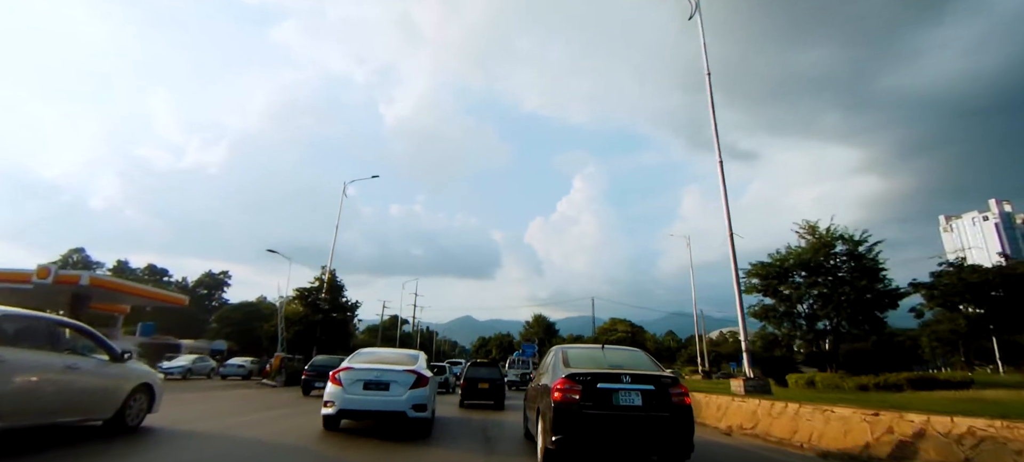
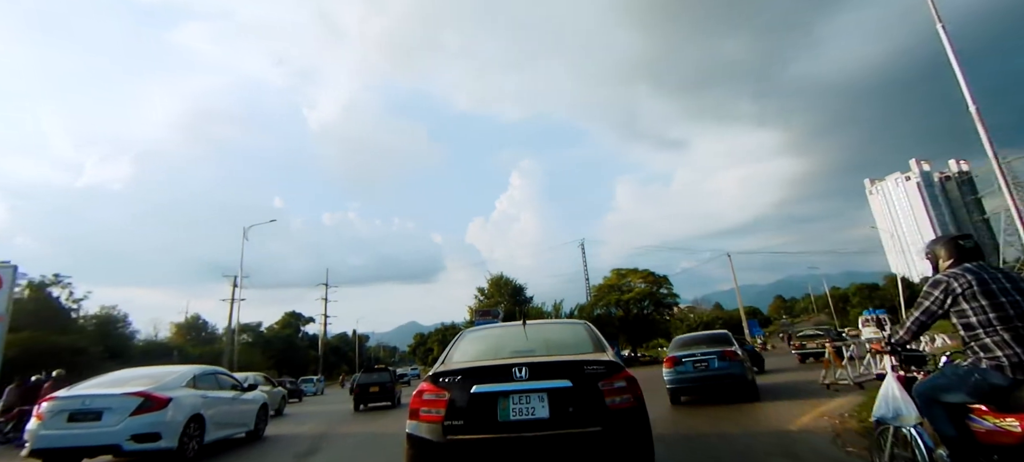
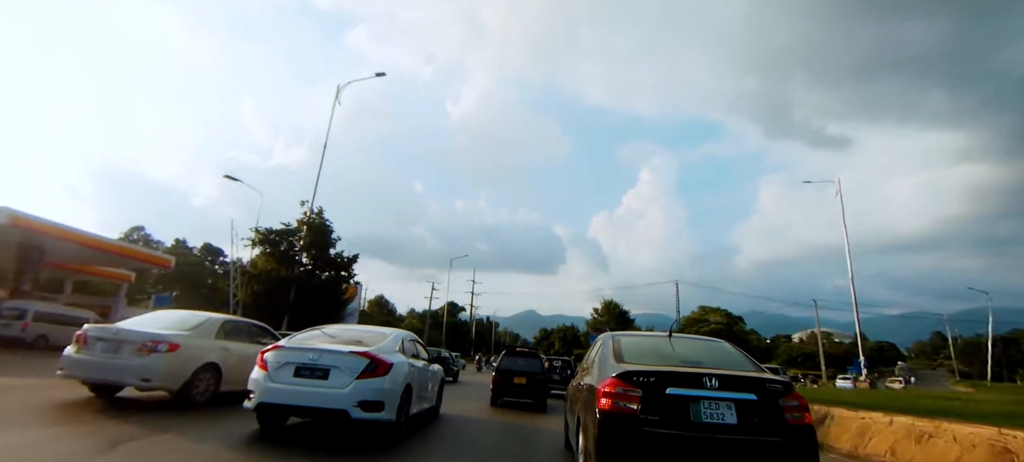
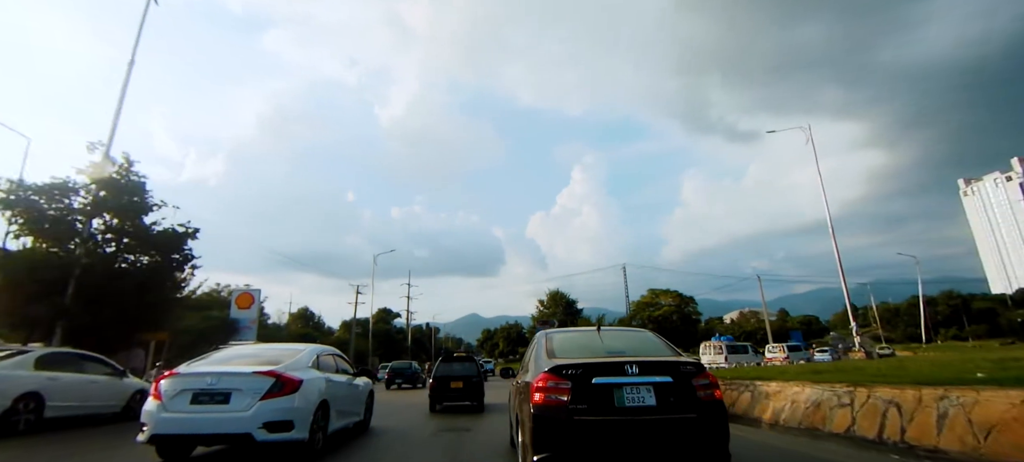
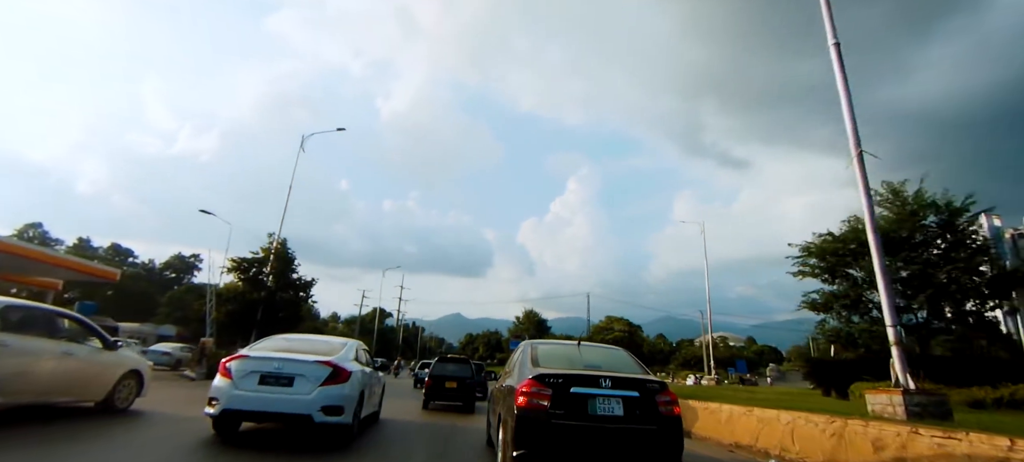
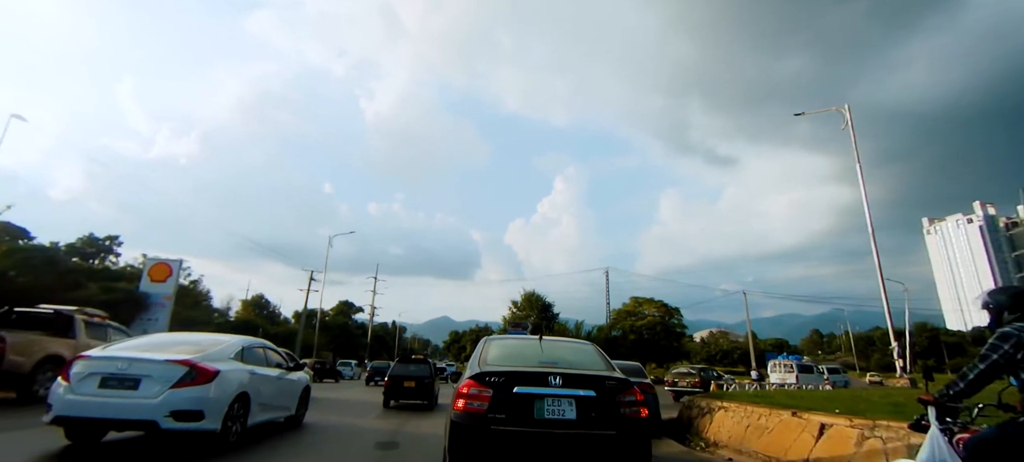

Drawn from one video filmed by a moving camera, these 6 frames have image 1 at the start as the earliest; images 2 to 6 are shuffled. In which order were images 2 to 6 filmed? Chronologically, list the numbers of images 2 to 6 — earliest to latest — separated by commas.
5, 3, 4, 6, 2
